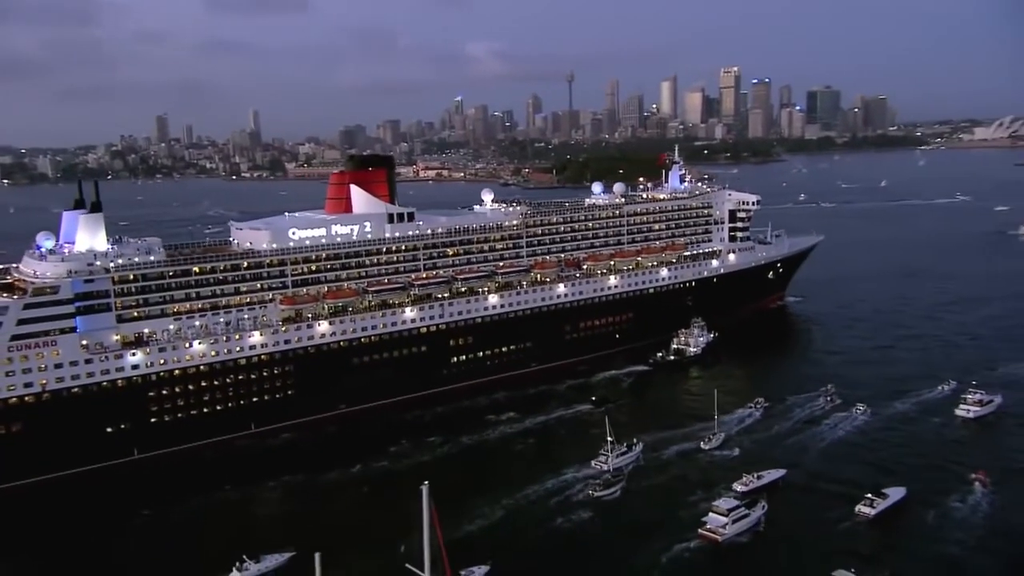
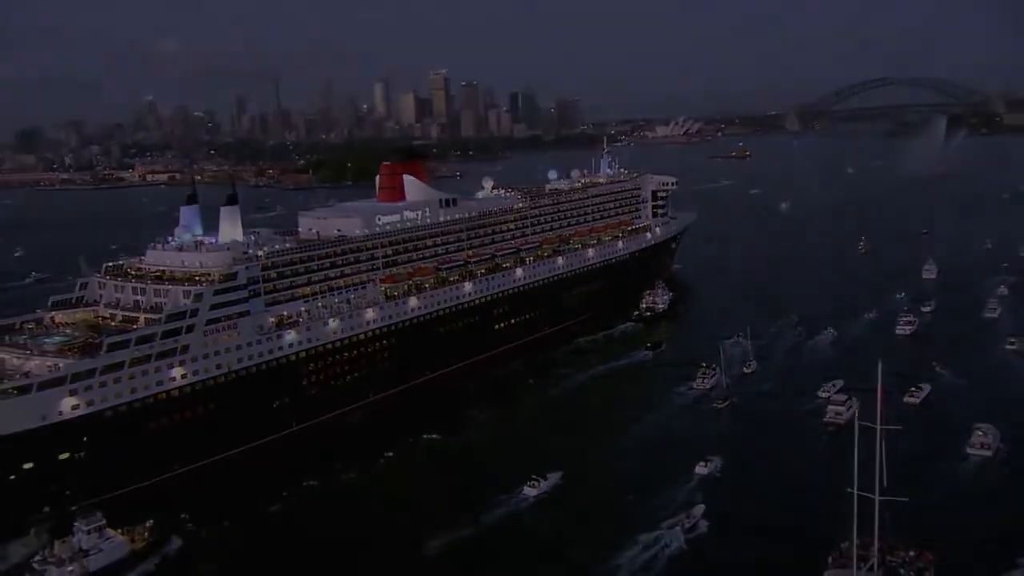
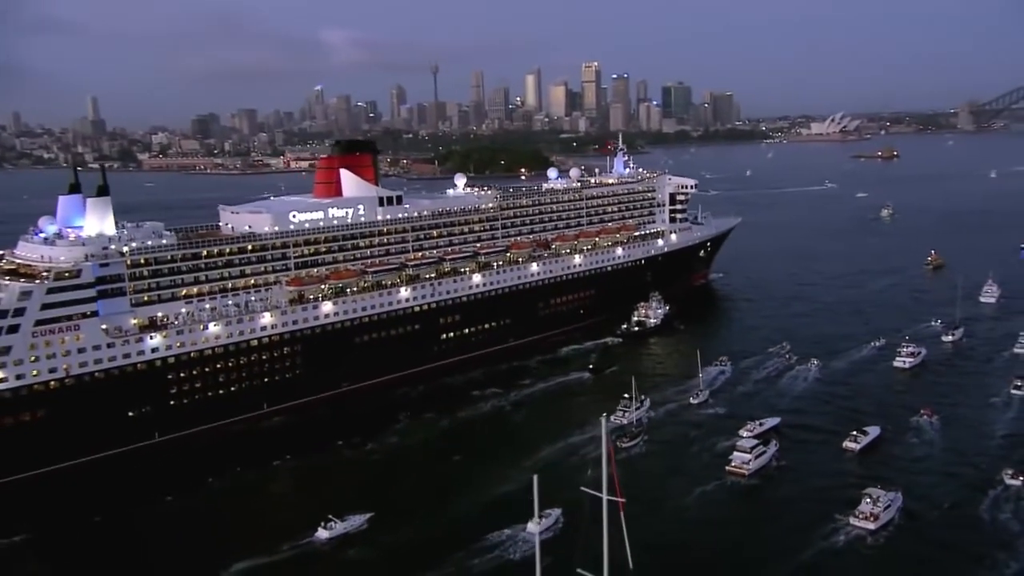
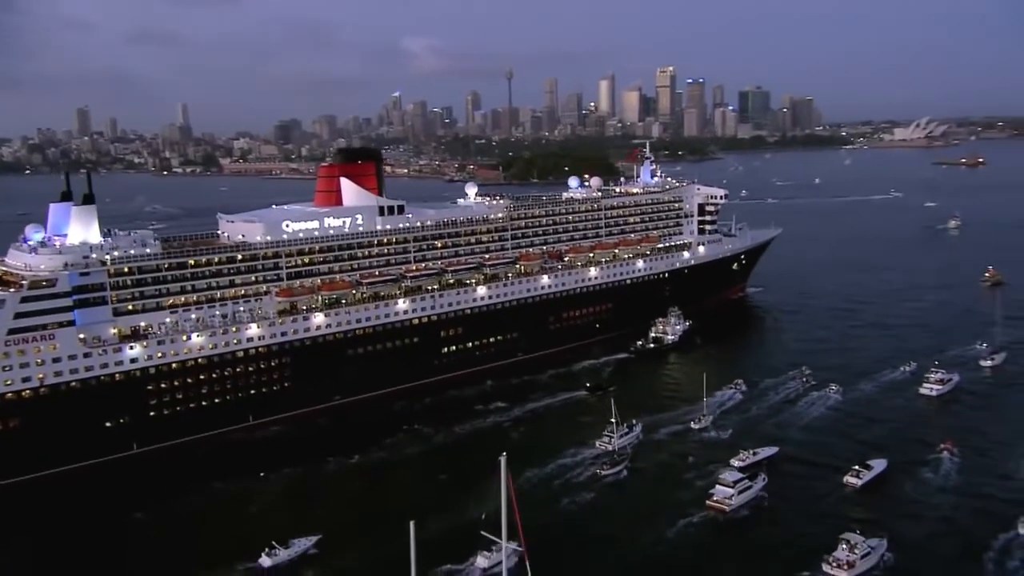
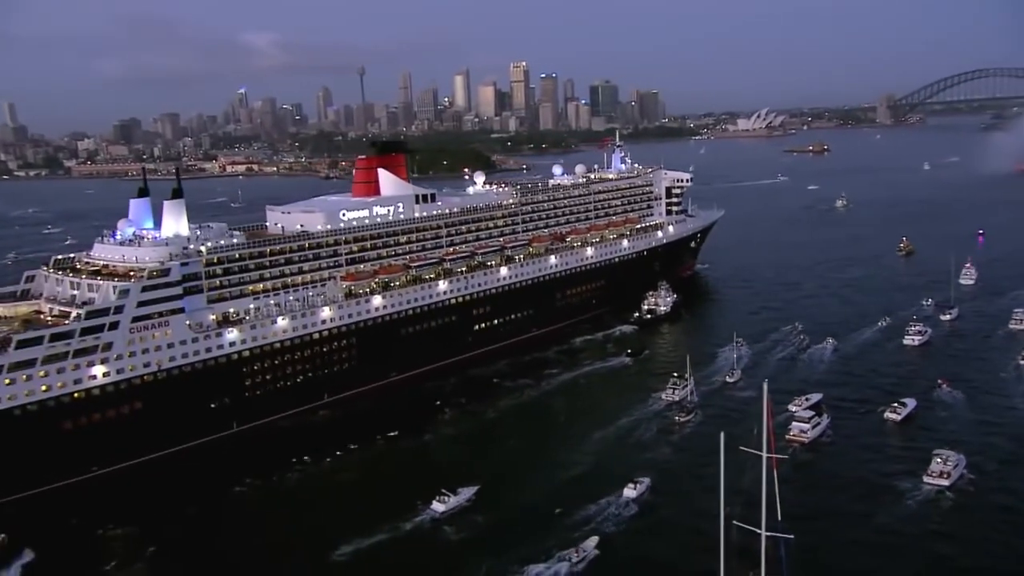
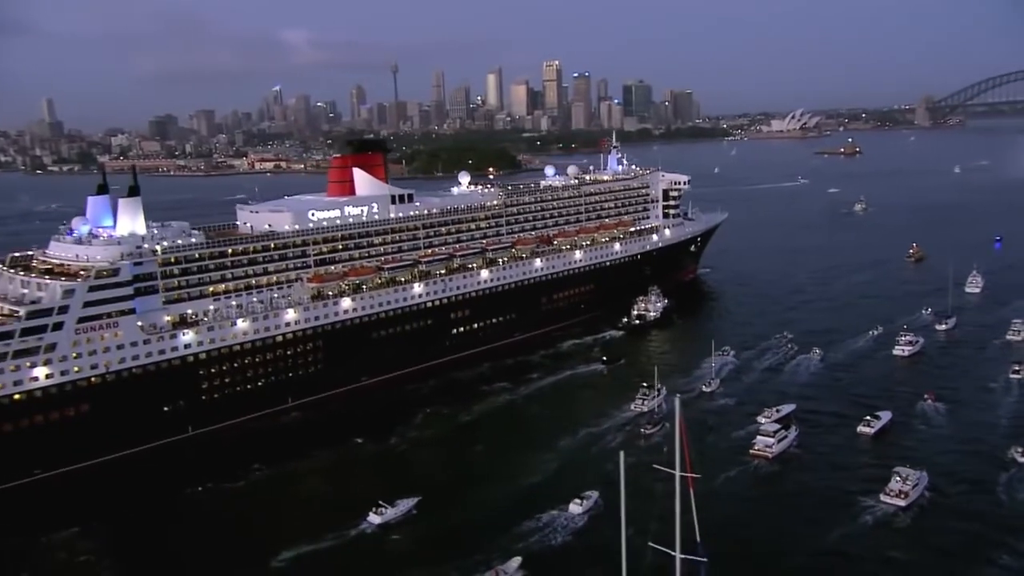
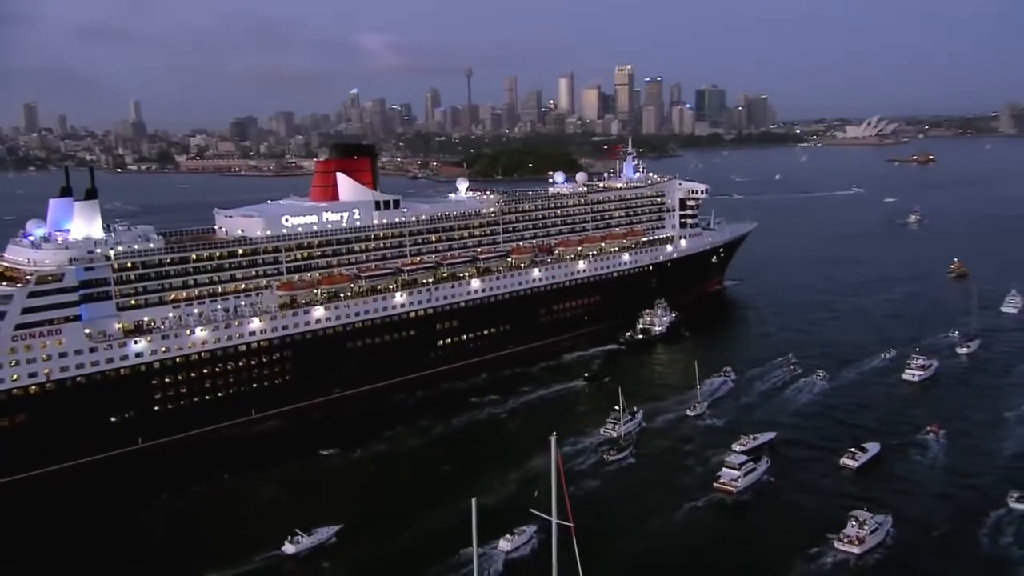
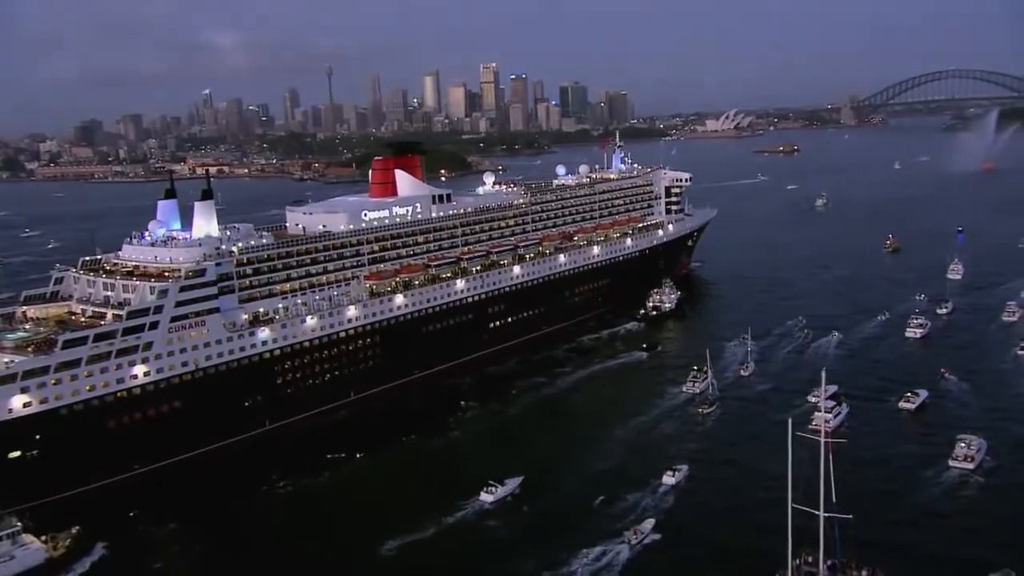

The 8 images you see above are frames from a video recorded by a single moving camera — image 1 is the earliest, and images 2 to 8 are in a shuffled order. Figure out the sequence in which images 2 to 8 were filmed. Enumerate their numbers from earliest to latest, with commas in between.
4, 7, 3, 6, 5, 8, 2
